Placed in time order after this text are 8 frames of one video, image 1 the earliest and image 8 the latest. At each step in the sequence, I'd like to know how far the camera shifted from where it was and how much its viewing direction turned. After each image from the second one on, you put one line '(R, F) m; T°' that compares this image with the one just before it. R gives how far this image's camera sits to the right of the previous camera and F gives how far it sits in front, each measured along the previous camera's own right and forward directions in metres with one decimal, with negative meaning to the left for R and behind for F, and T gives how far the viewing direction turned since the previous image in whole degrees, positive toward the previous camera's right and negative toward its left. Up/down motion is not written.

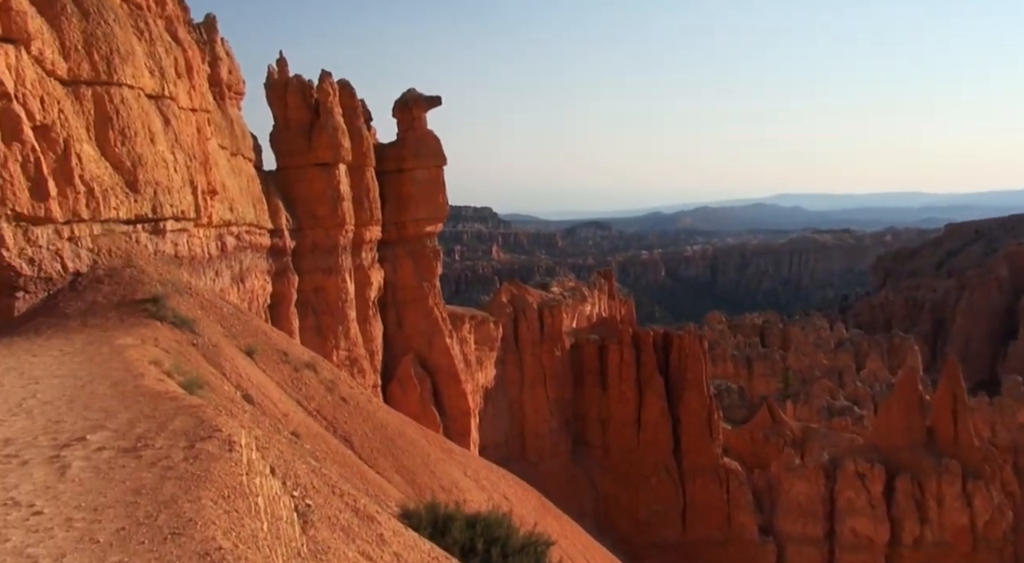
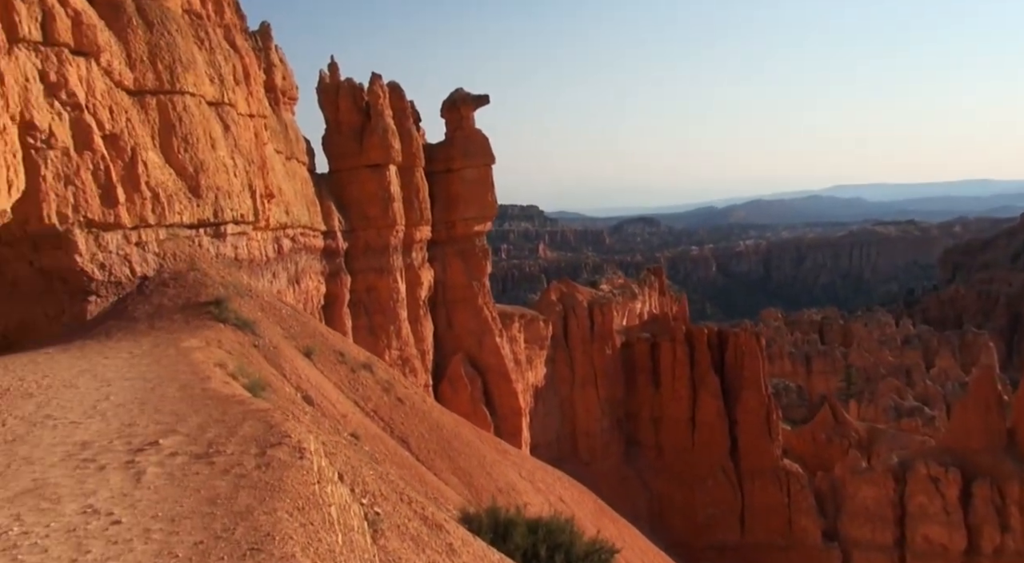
(-0.1, 0.0) m; -3°
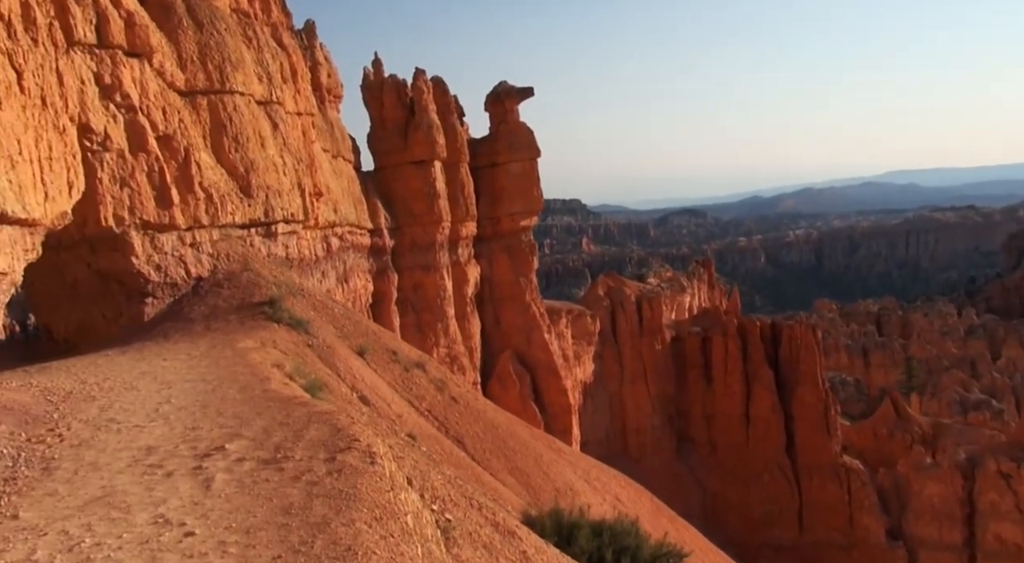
(-0.2, +0.3) m; -3°
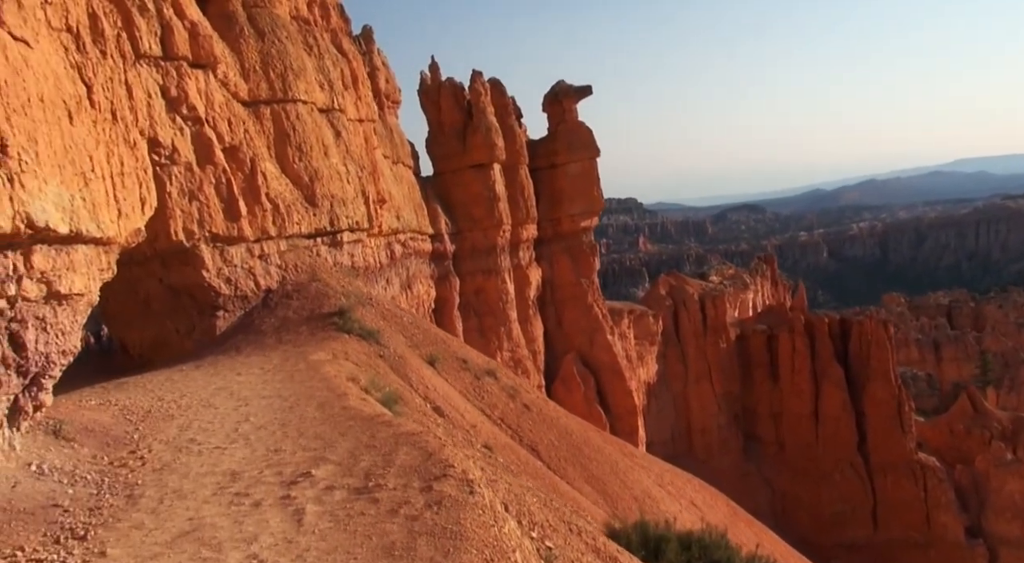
(-0.3, +0.4) m; -4°
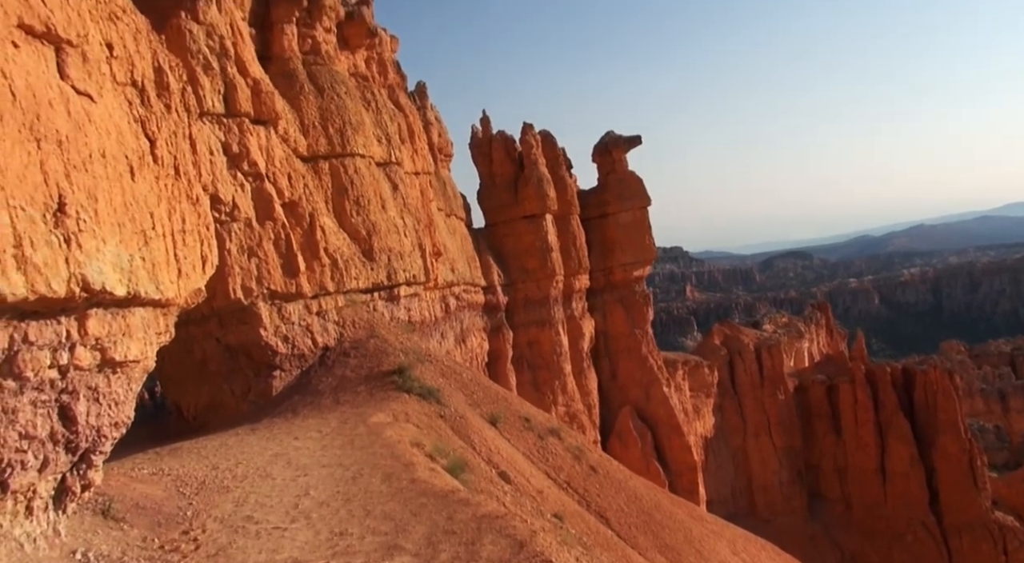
(-0.3, +0.6) m; -3°
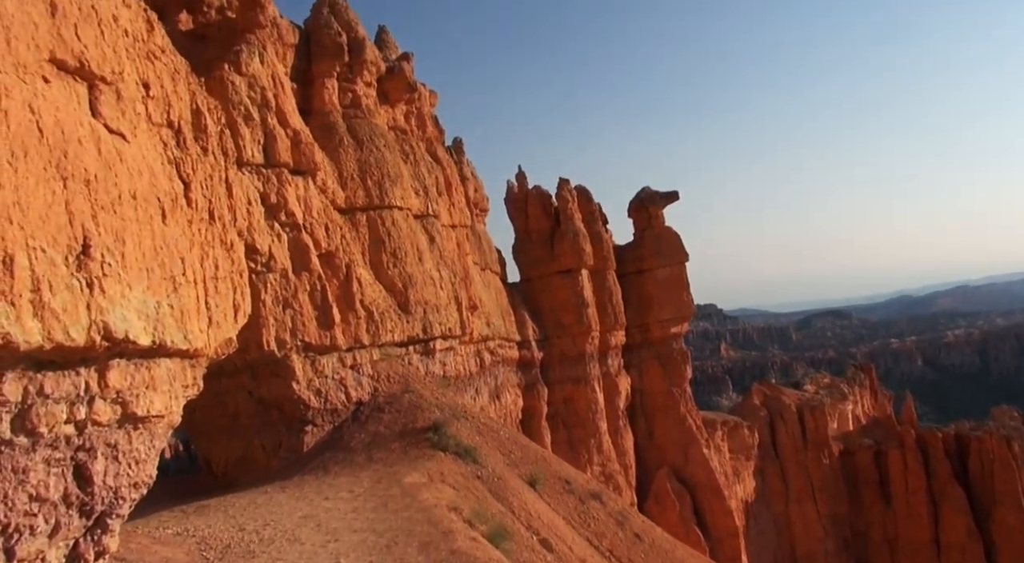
(-0.1, +0.5) m; -2°
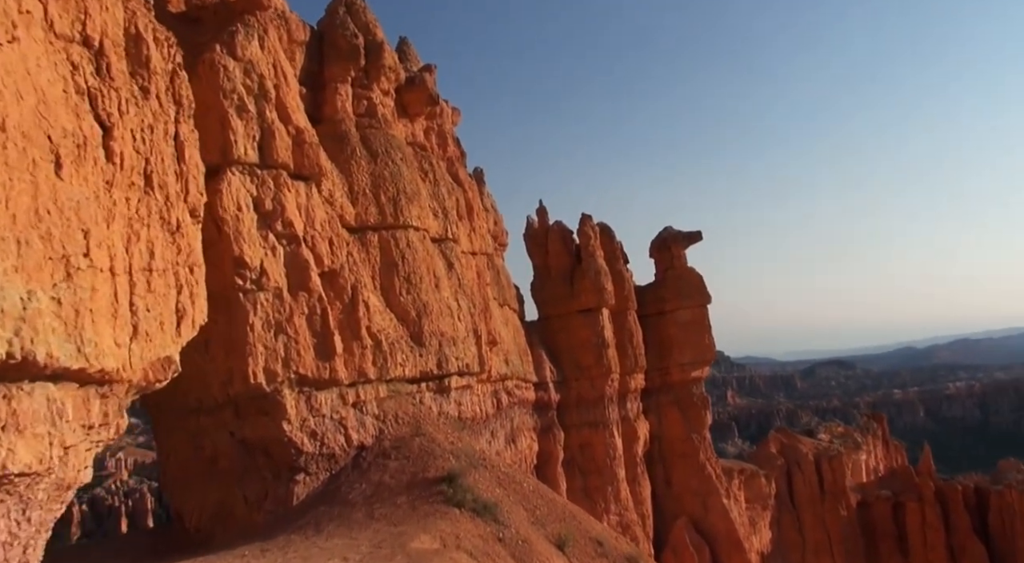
(-0.3, +1.8) m; -1°
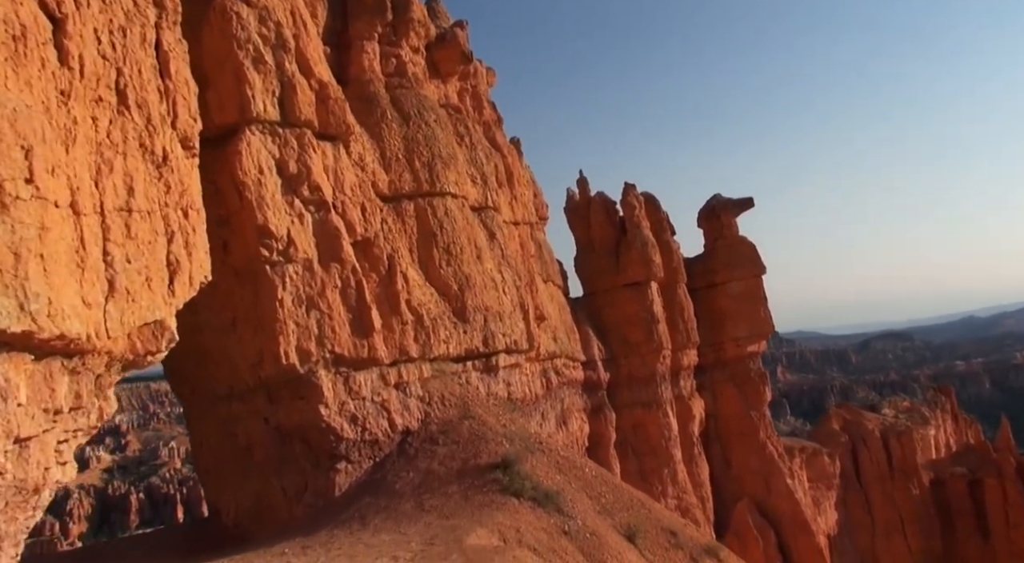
(-0.2, +1.2) m; -3°
